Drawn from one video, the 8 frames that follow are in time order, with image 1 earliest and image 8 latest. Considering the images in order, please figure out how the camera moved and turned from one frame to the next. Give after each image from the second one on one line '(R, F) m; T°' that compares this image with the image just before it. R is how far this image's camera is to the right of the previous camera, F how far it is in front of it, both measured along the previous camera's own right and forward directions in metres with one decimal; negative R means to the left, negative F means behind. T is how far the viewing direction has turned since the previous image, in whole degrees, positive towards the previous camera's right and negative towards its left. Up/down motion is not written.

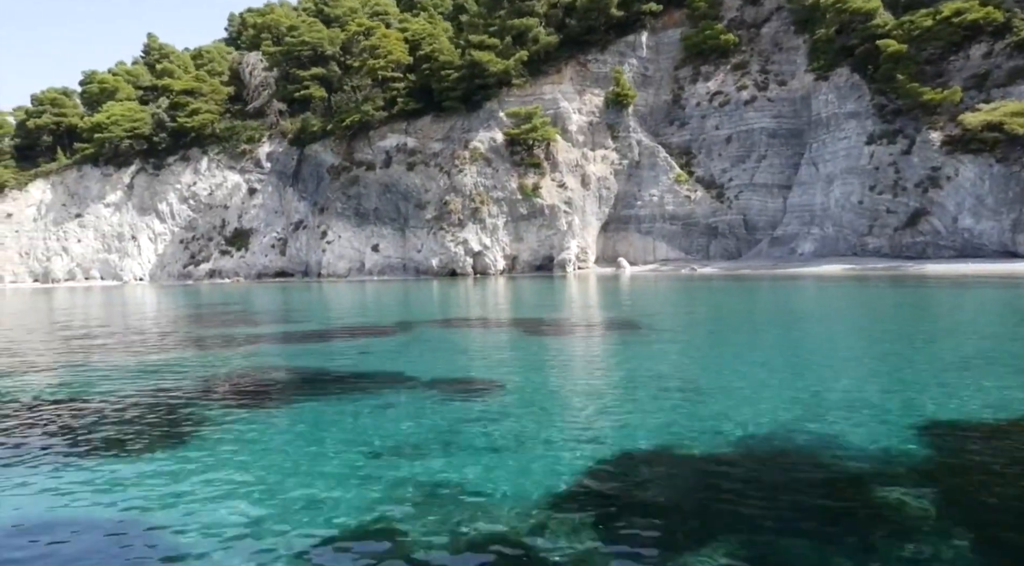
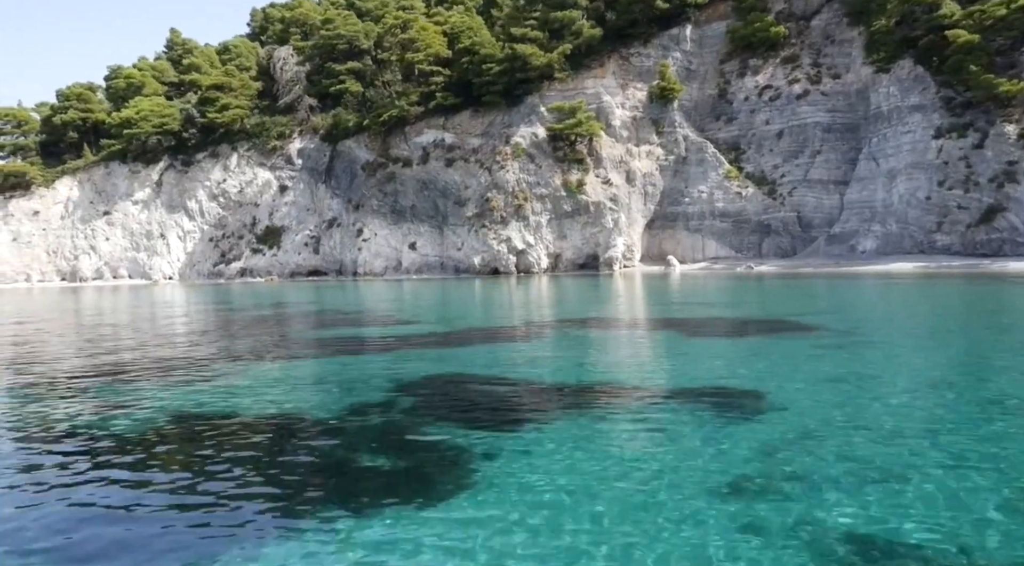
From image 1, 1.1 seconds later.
(-2.2, +1.0) m; 0°
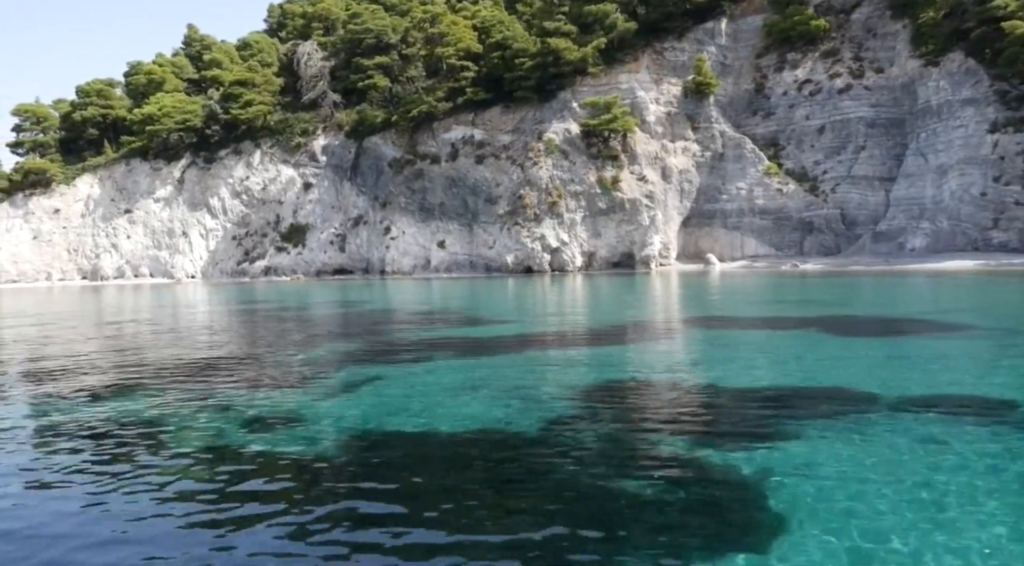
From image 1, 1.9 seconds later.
(-1.6, +0.8) m; 0°
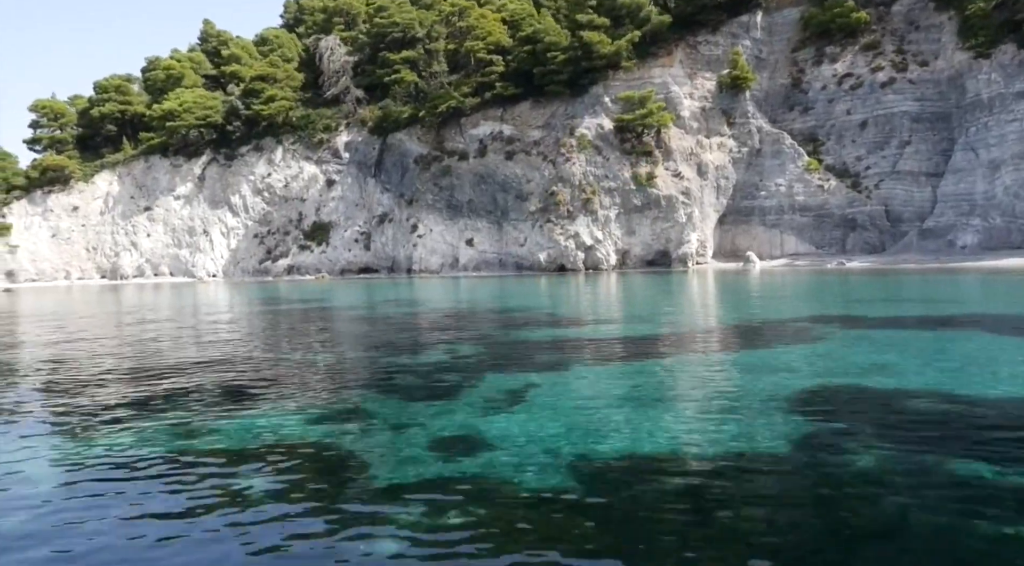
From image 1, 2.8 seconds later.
(-1.6, +0.9) m; 0°
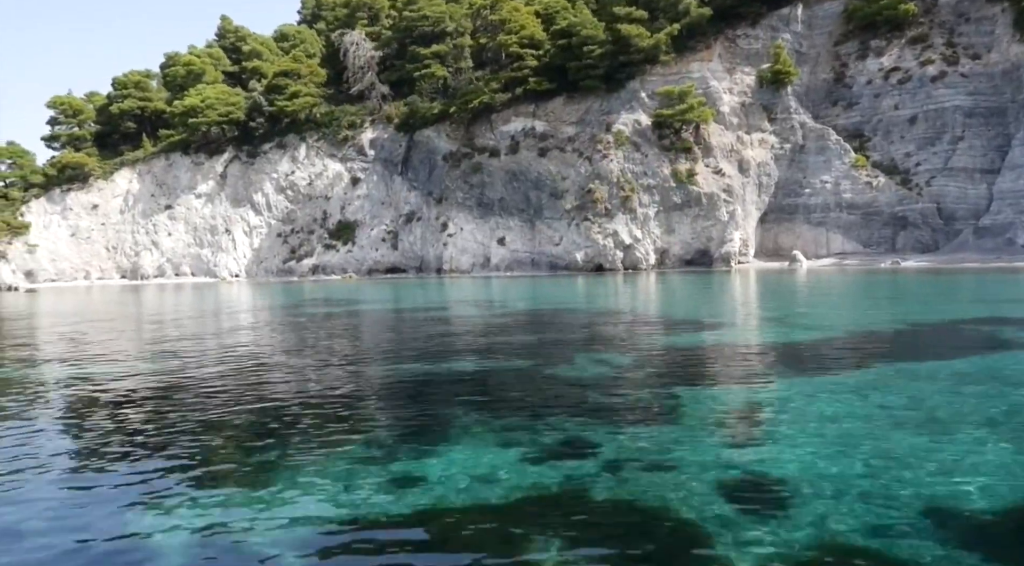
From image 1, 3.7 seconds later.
(-1.7, +1.1) m; 0°
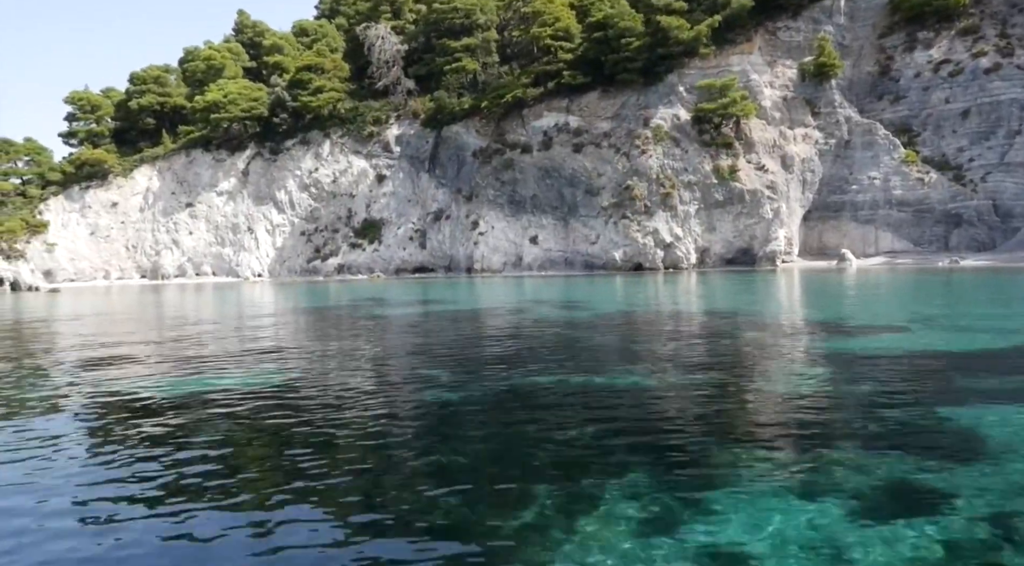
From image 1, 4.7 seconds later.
(-1.6, +1.2) m; 0°
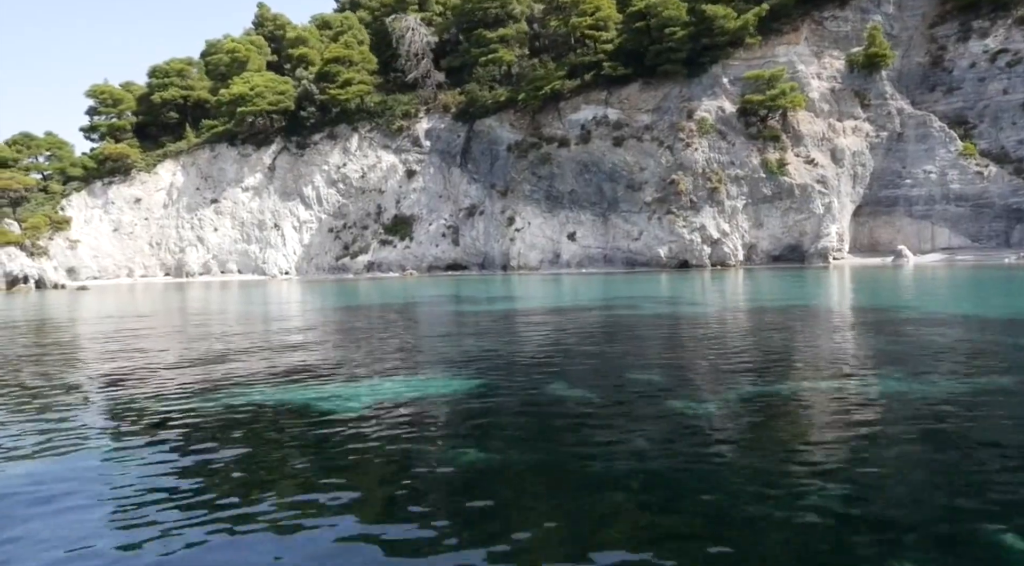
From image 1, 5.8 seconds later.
(-1.8, +1.1) m; 0°
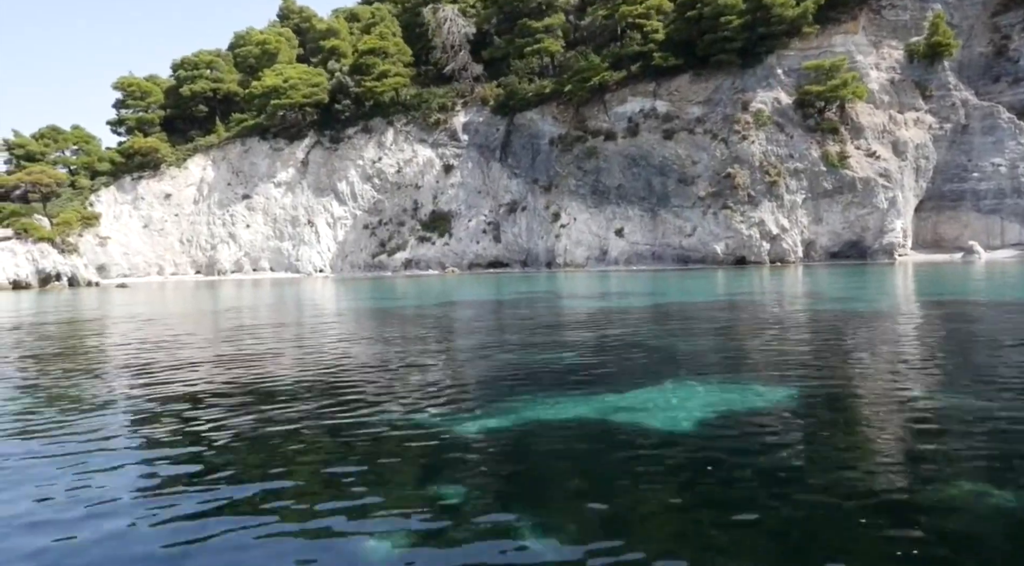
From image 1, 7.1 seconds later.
(-2.2, +1.2) m; 0°
